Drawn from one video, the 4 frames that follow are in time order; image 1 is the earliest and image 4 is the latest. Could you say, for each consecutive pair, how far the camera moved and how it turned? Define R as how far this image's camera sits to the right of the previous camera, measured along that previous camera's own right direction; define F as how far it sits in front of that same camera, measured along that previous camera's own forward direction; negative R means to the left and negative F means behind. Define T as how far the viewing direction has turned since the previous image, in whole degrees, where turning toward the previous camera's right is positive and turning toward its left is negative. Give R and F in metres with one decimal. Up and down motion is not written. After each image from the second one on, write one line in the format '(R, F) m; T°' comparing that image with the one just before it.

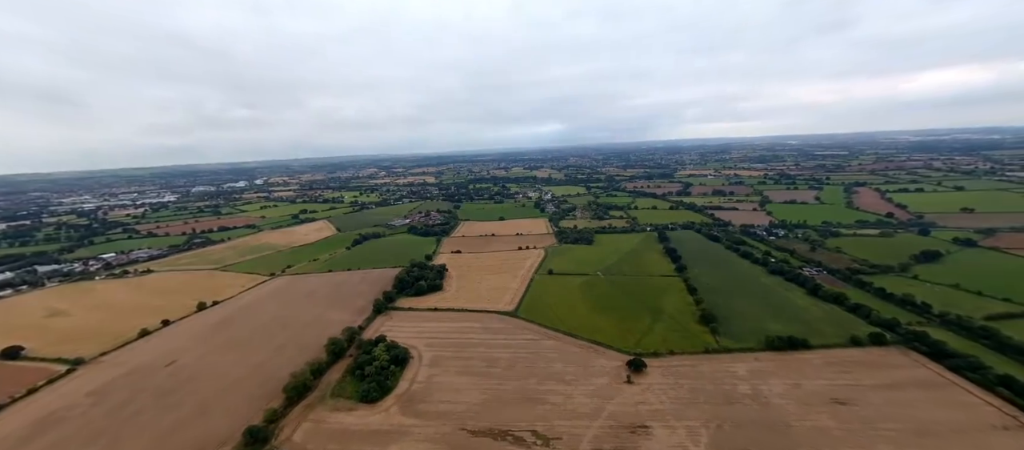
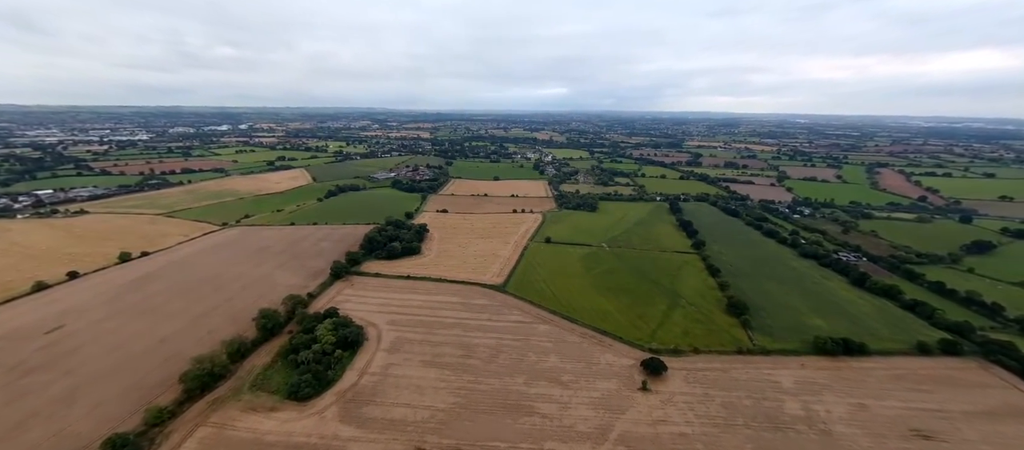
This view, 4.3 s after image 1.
(+0.3, +6.7) m; +1°
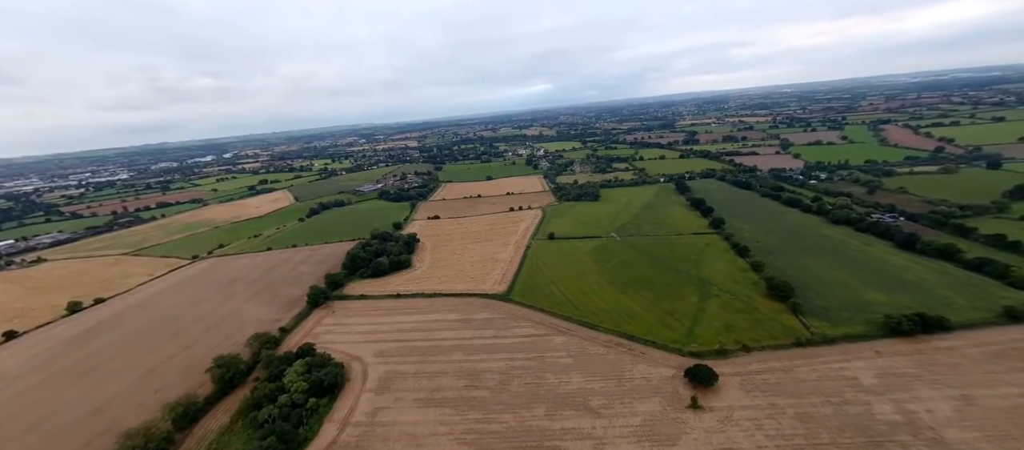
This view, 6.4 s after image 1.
(+0.1, +3.7) m; 0°
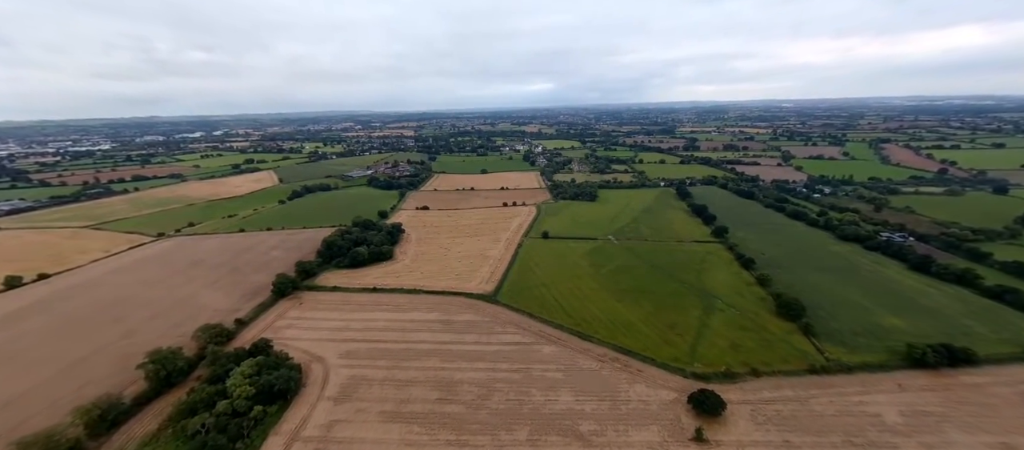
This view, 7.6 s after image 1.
(+0.1, +2.1) m; +1°
